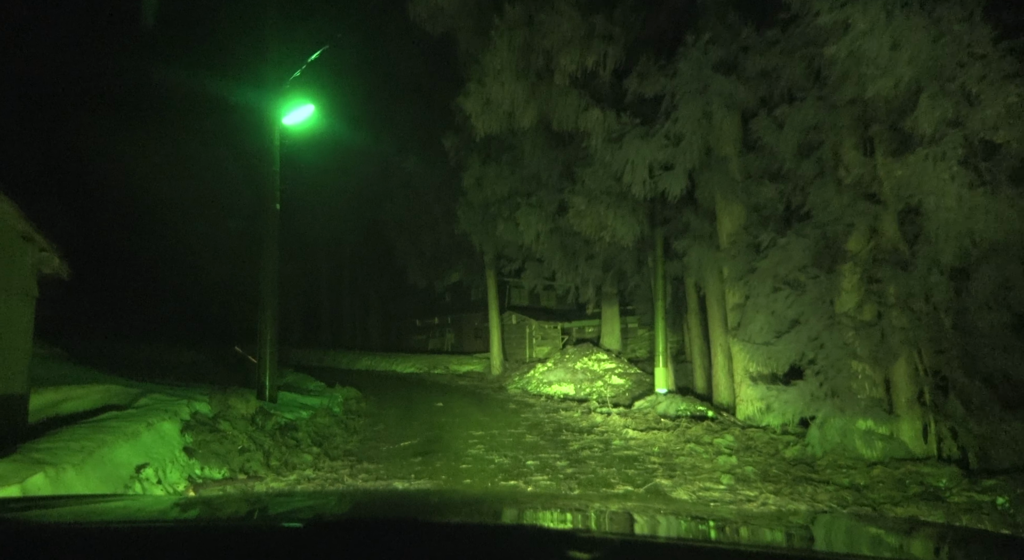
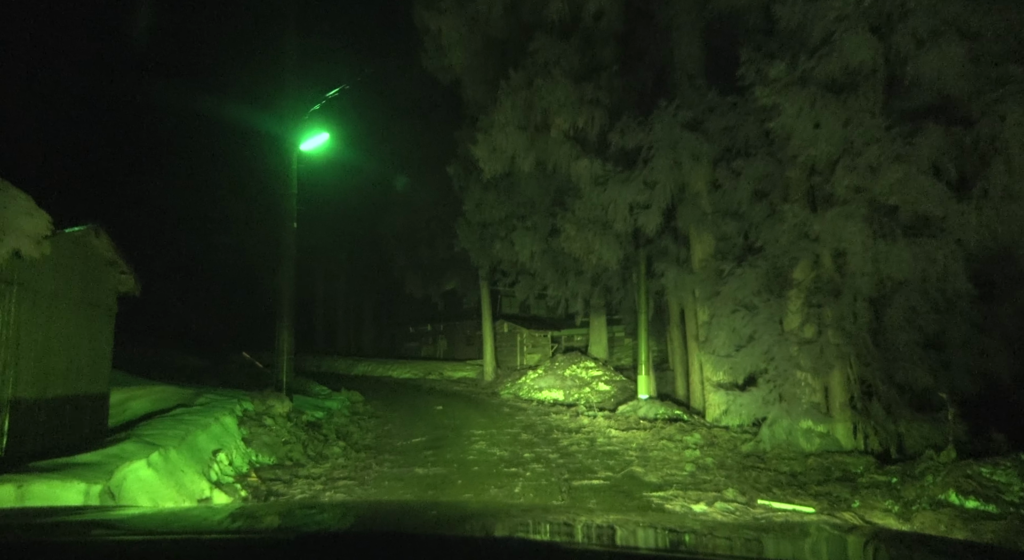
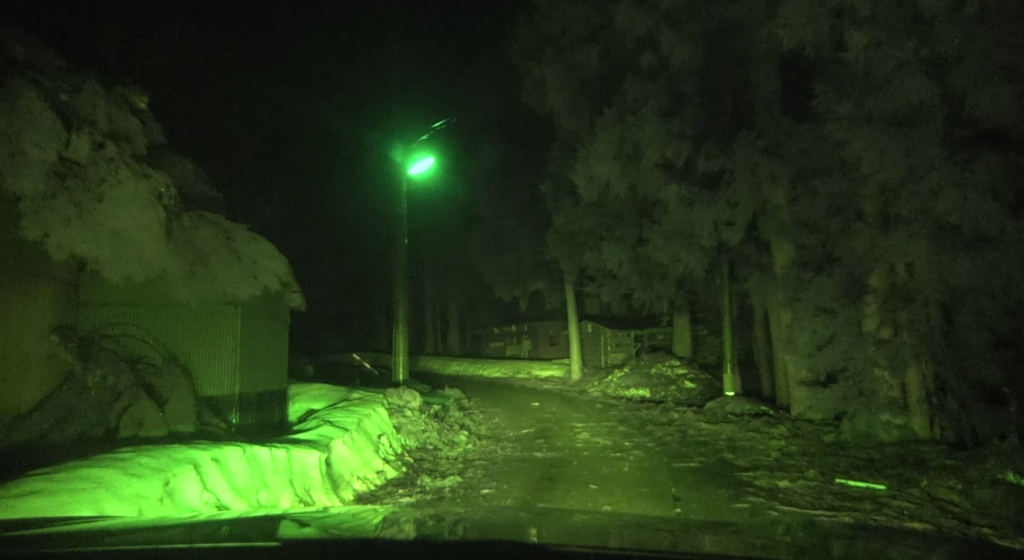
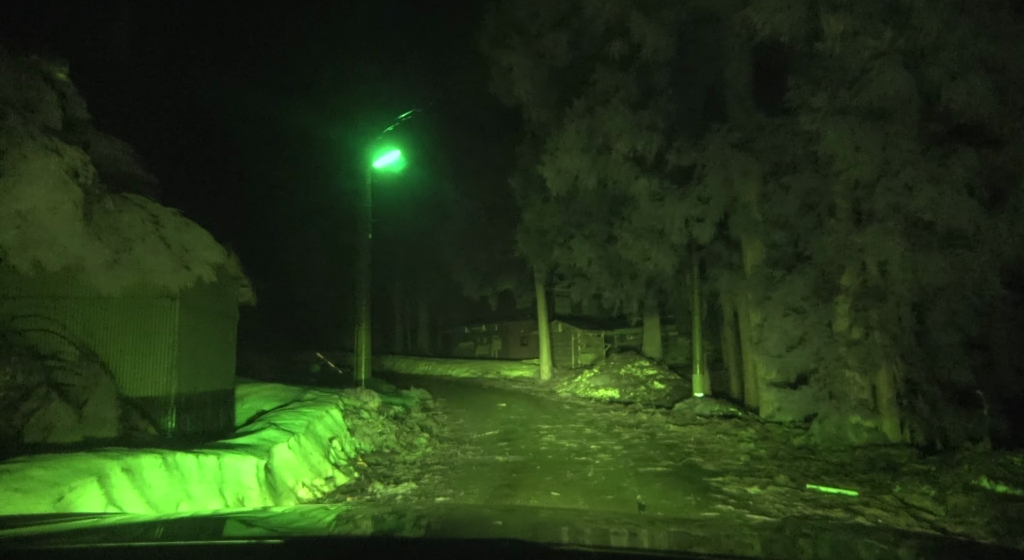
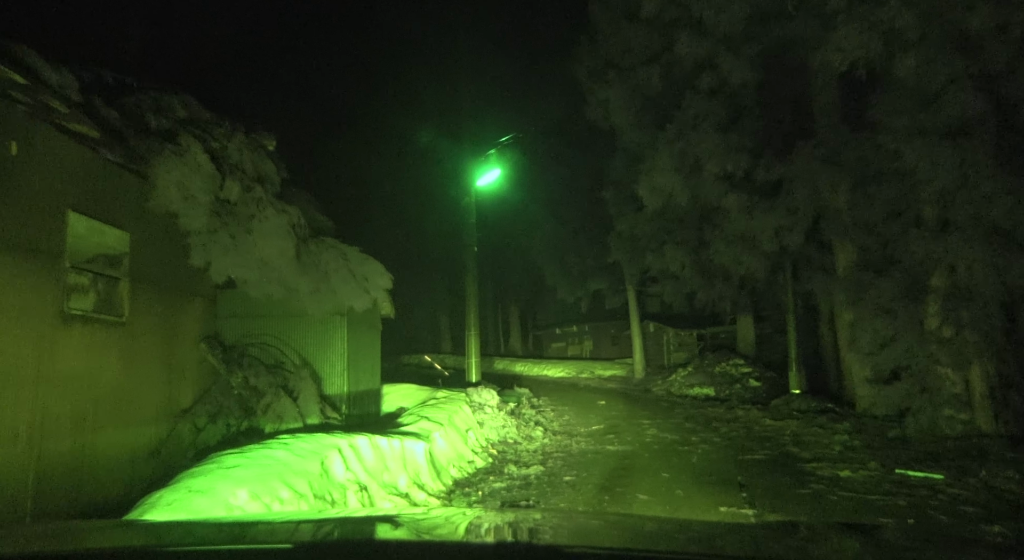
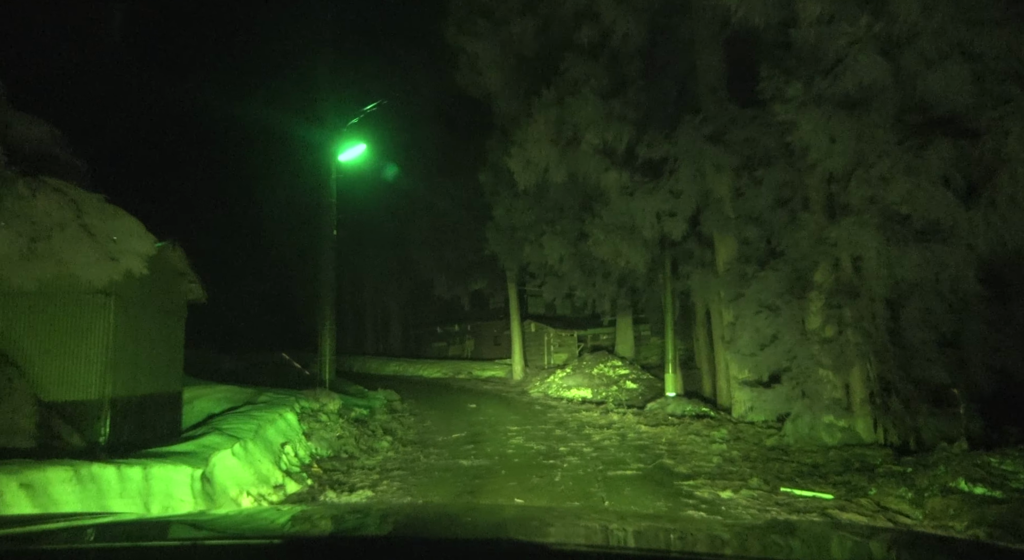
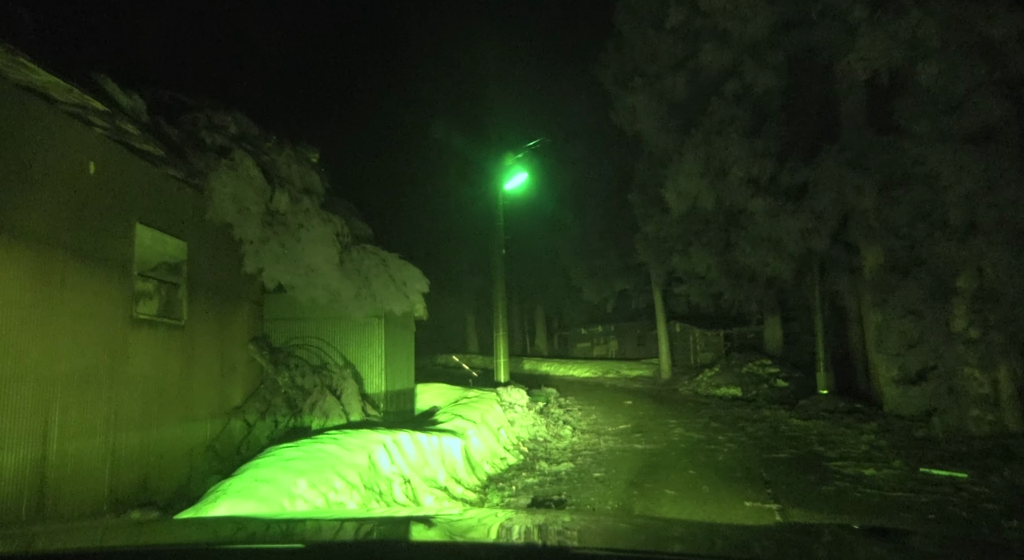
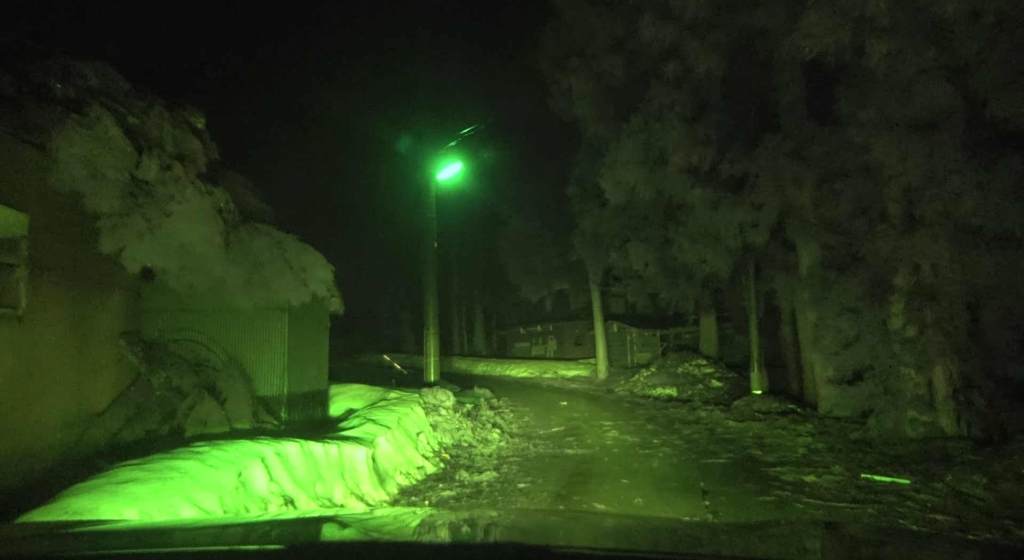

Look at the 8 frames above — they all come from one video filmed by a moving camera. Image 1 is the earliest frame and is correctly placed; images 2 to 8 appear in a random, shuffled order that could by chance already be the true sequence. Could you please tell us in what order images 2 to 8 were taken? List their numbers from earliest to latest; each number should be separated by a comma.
2, 6, 4, 3, 8, 5, 7
